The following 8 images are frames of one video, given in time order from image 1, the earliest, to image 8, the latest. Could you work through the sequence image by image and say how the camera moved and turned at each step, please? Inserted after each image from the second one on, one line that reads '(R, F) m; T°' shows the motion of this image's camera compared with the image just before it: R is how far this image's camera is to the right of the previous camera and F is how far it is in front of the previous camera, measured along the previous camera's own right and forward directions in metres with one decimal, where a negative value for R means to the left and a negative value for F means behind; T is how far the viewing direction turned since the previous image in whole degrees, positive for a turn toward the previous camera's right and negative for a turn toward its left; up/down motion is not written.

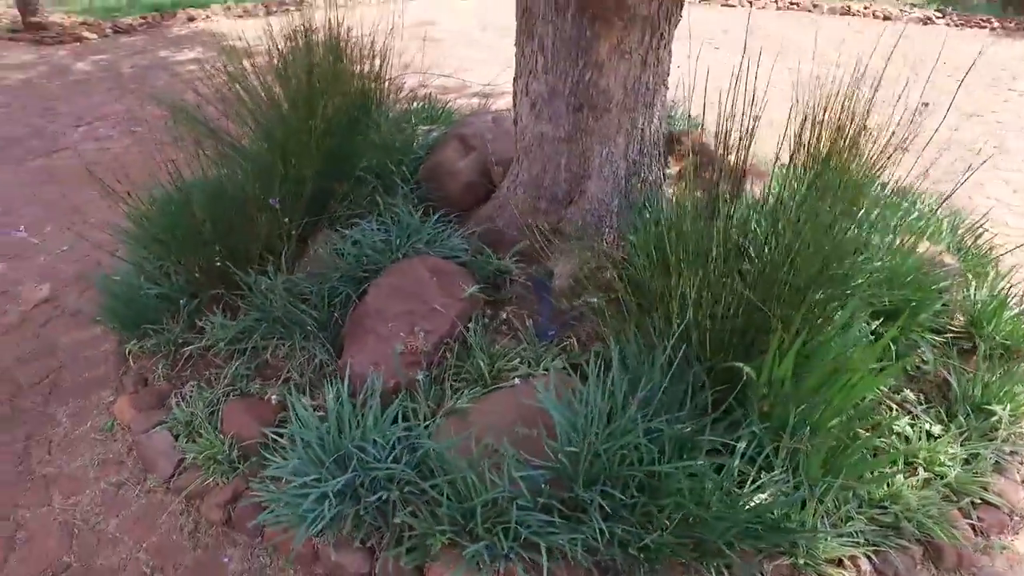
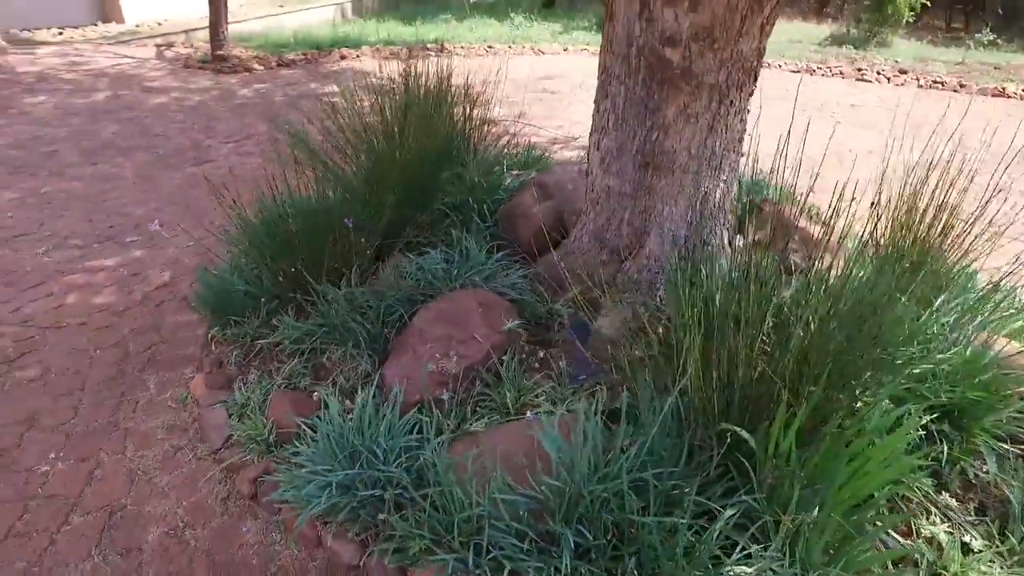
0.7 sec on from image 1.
(+0.3, -0.1) m; -11°
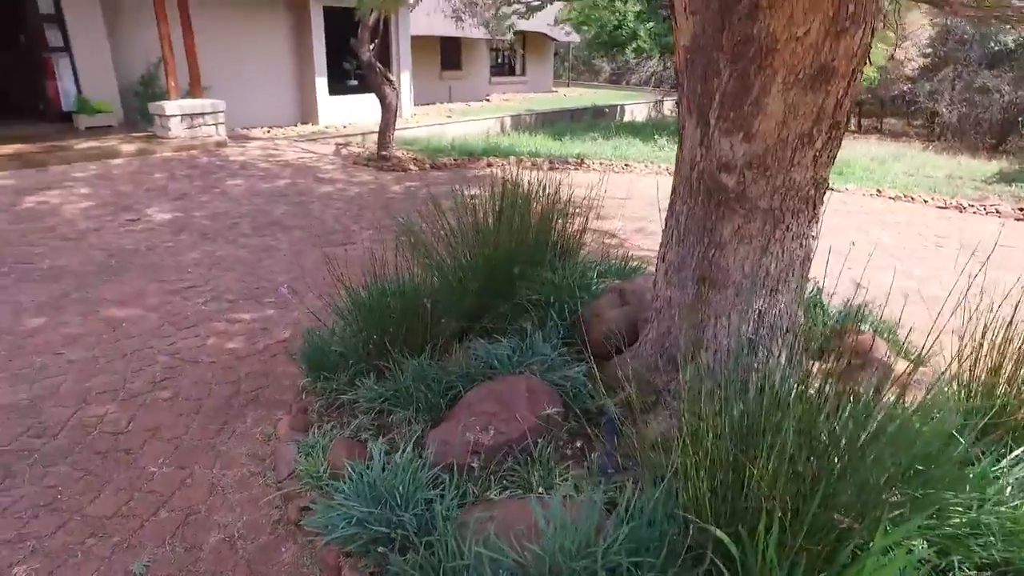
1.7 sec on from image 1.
(+0.4, -0.2) m; -13°
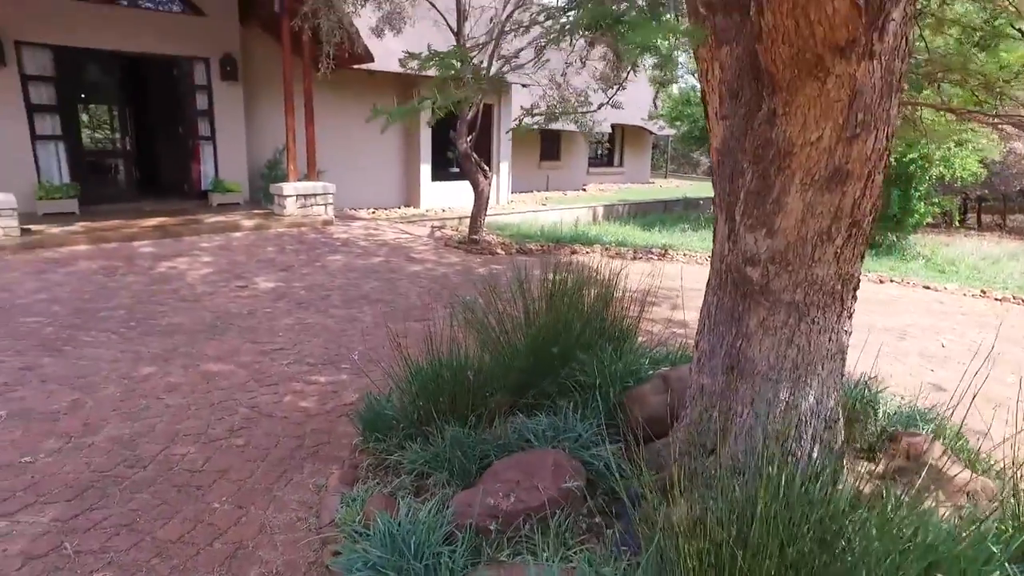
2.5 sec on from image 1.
(+0.3, -0.2) m; -9°
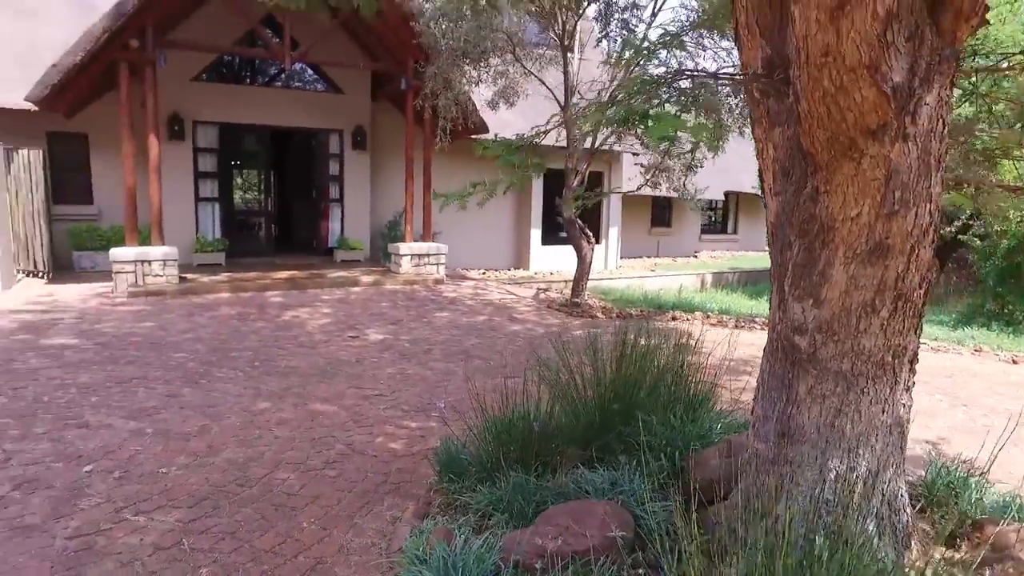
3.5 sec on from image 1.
(+0.3, -0.3) m; -10°
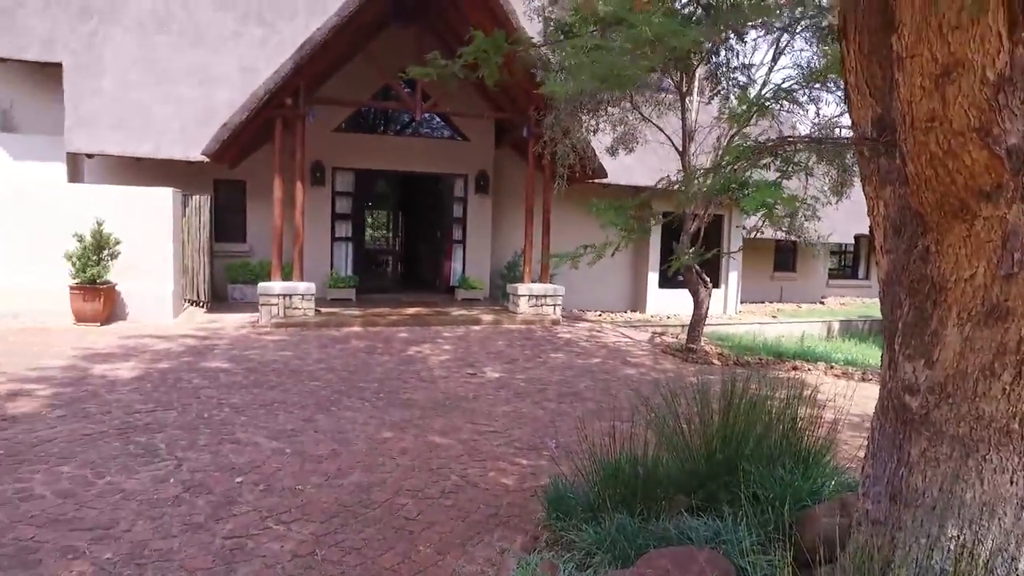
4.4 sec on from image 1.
(0.0, -0.2) m; -10°
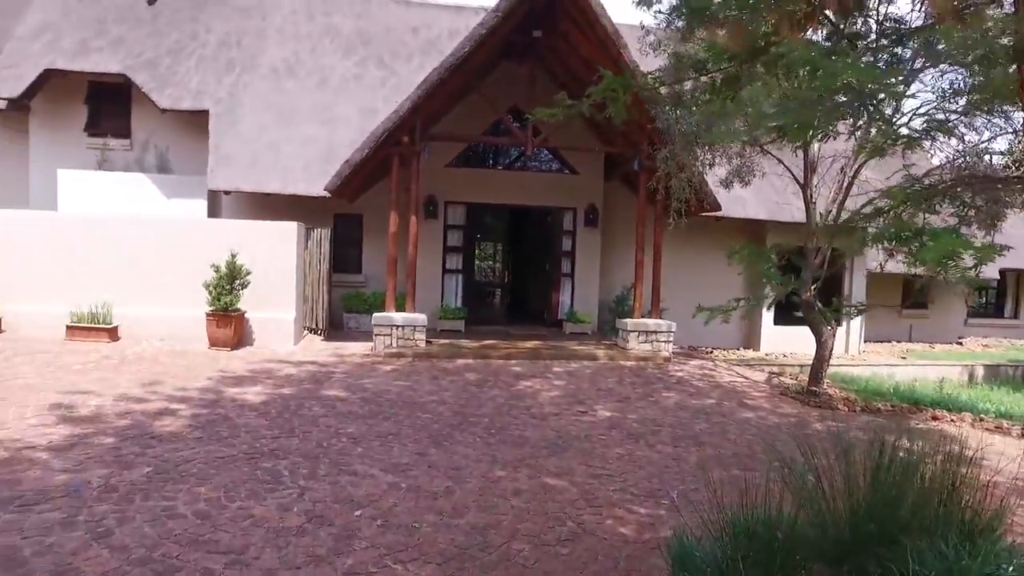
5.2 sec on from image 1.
(-0.1, +0.1) m; -8°
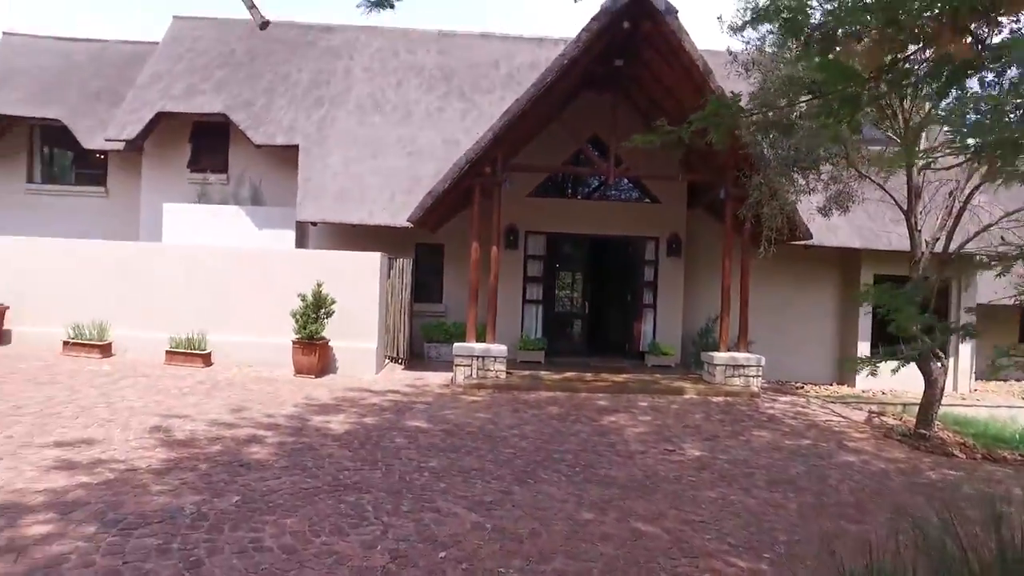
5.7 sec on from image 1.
(-0.1, +0.2) m; -6°
